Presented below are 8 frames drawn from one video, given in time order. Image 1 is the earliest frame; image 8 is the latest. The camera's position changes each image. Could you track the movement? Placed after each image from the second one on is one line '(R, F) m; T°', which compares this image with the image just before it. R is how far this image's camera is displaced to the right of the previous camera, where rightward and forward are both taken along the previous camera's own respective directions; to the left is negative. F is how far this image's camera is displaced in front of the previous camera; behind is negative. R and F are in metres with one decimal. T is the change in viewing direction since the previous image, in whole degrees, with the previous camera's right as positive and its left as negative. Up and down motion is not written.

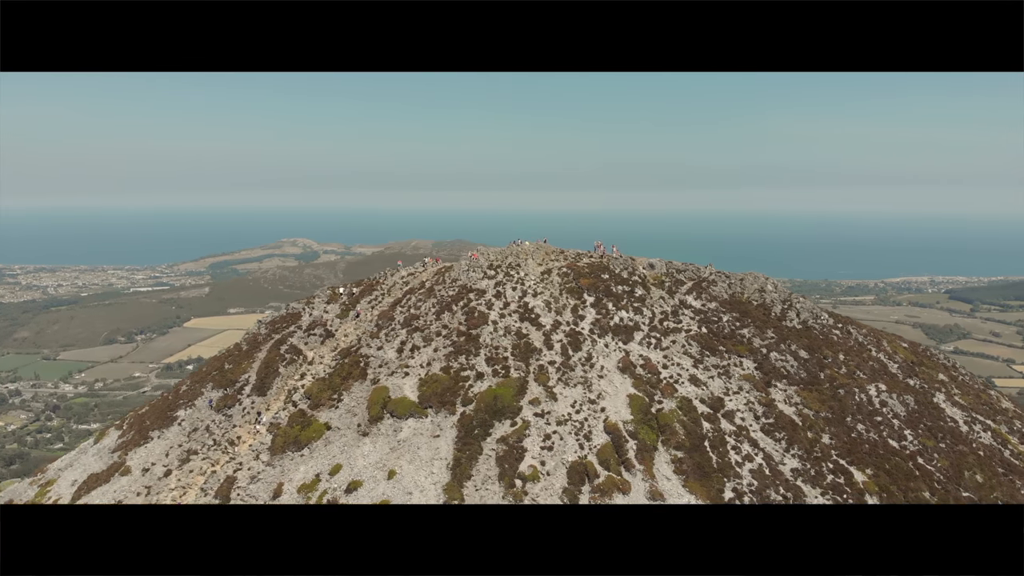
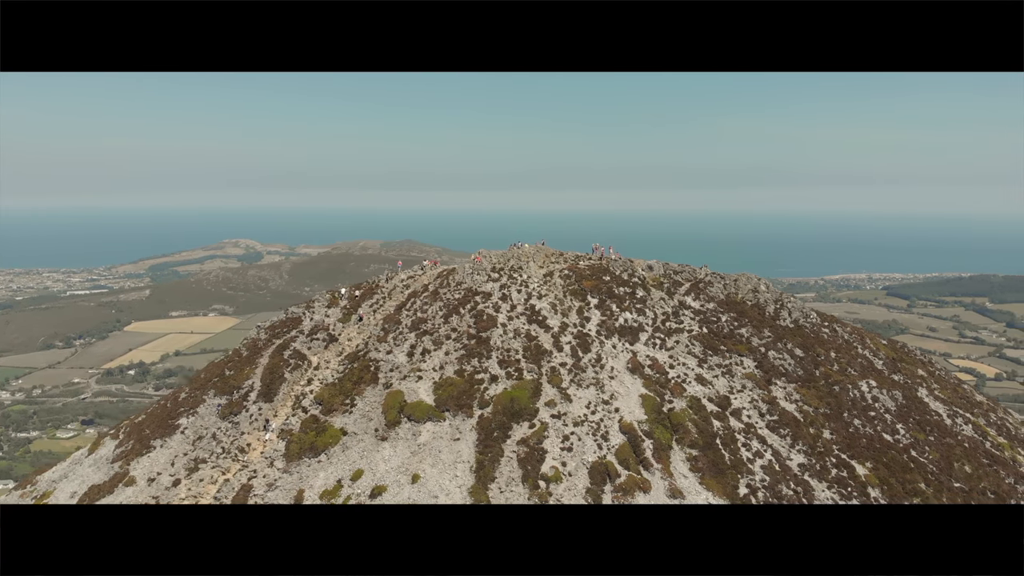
(-2.5, -0.2) m; +2°
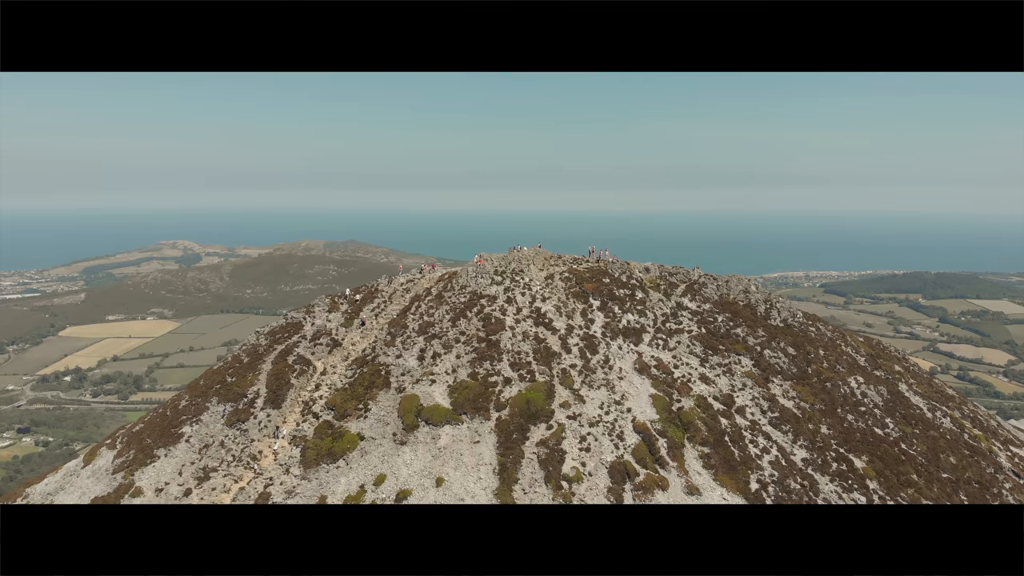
(-2.6, -0.3) m; +3°
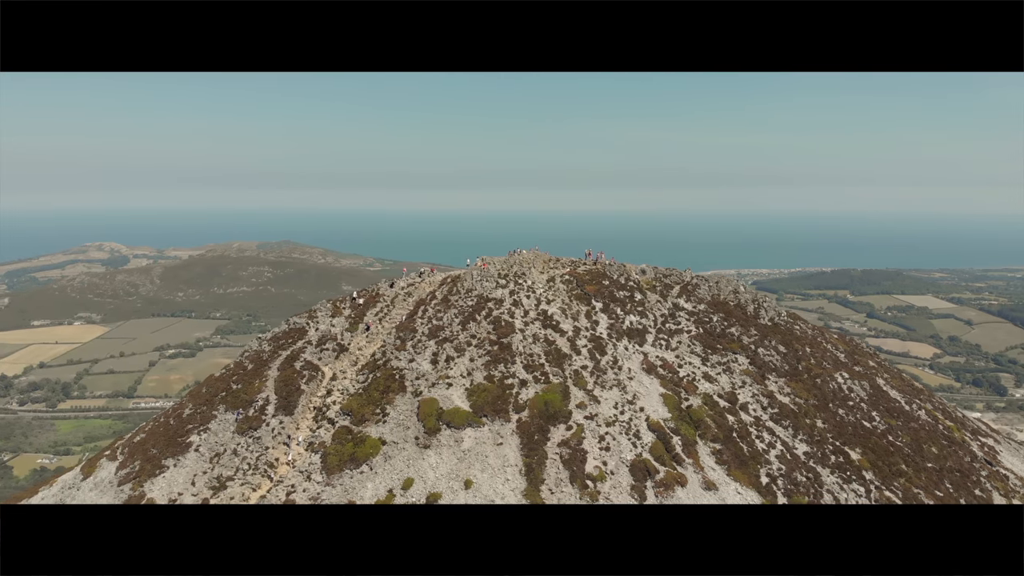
(-3.1, -0.5) m; +3°
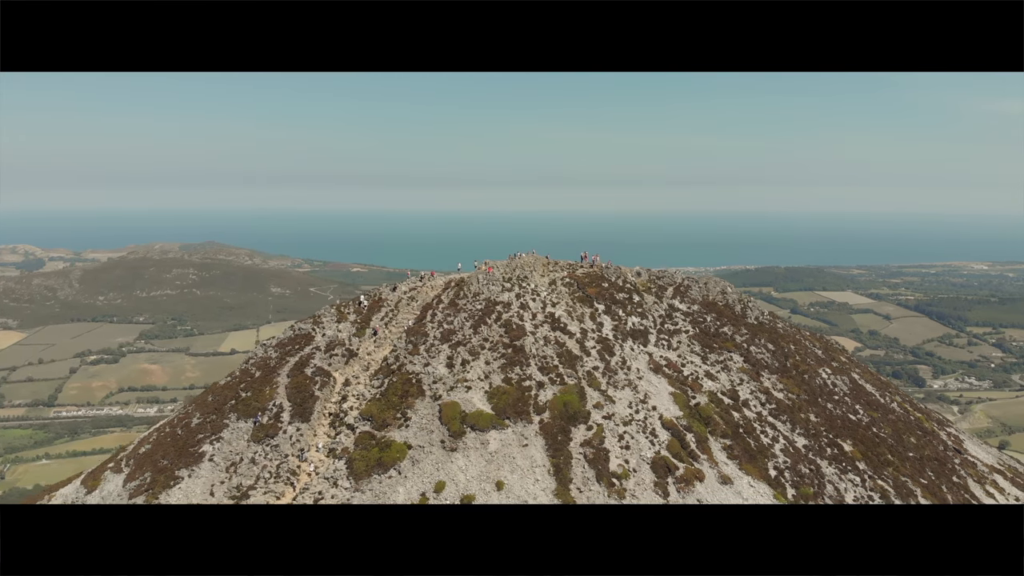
(-3.5, -0.8) m; +3°
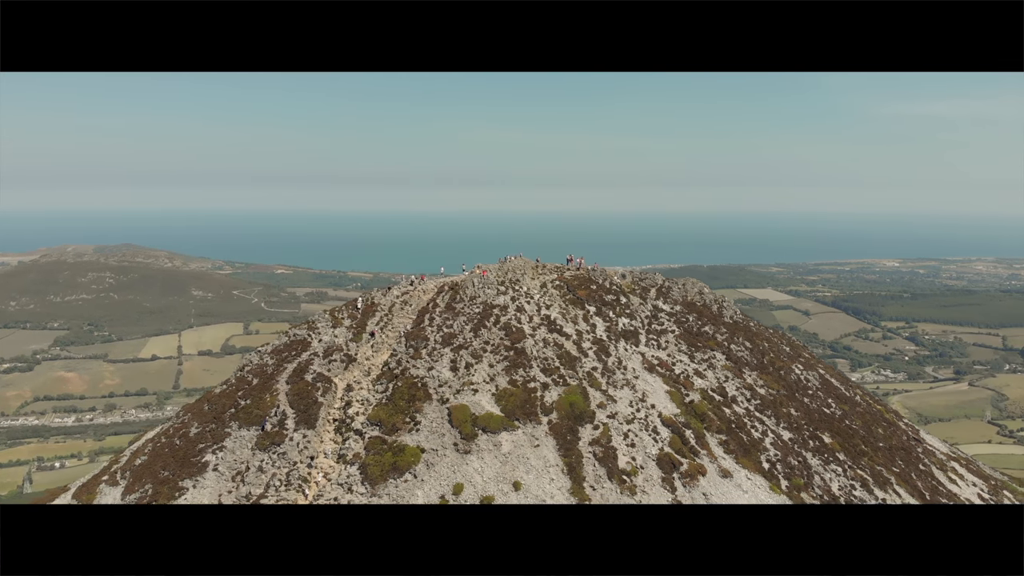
(-3.0, -0.9) m; +4°
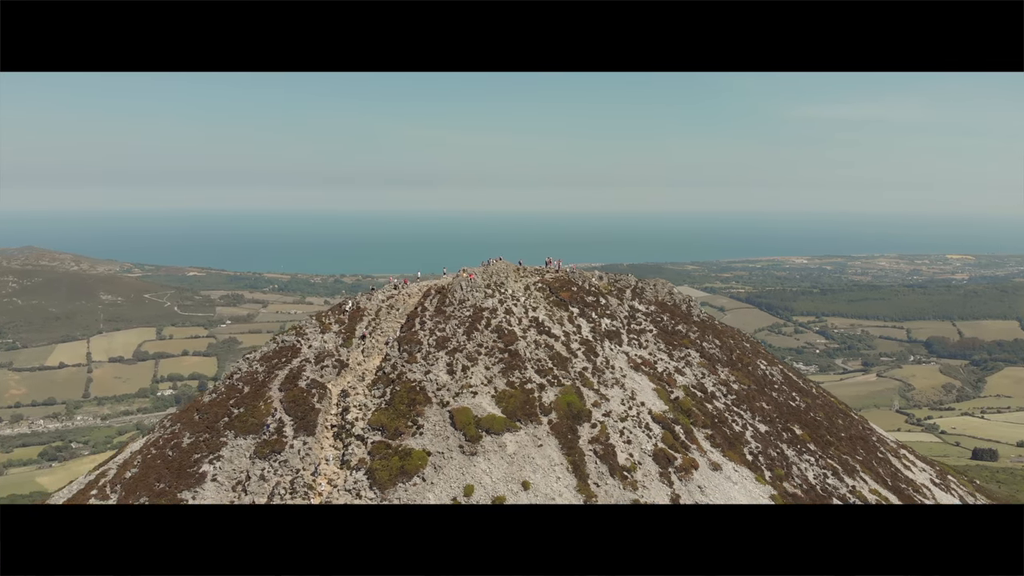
(-2.9, -1.0) m; +4°
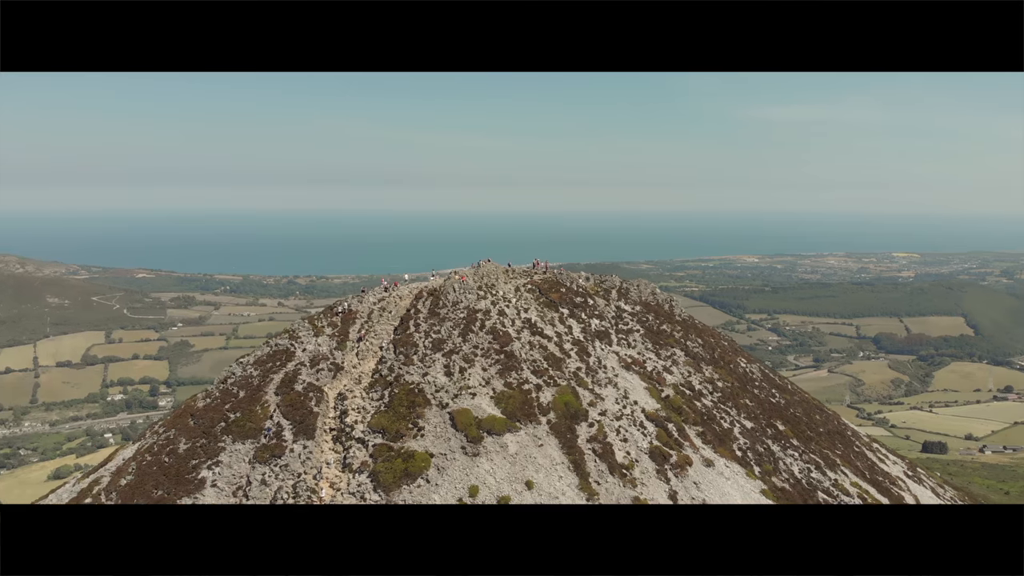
(-1.6, -0.7) m; +2°
